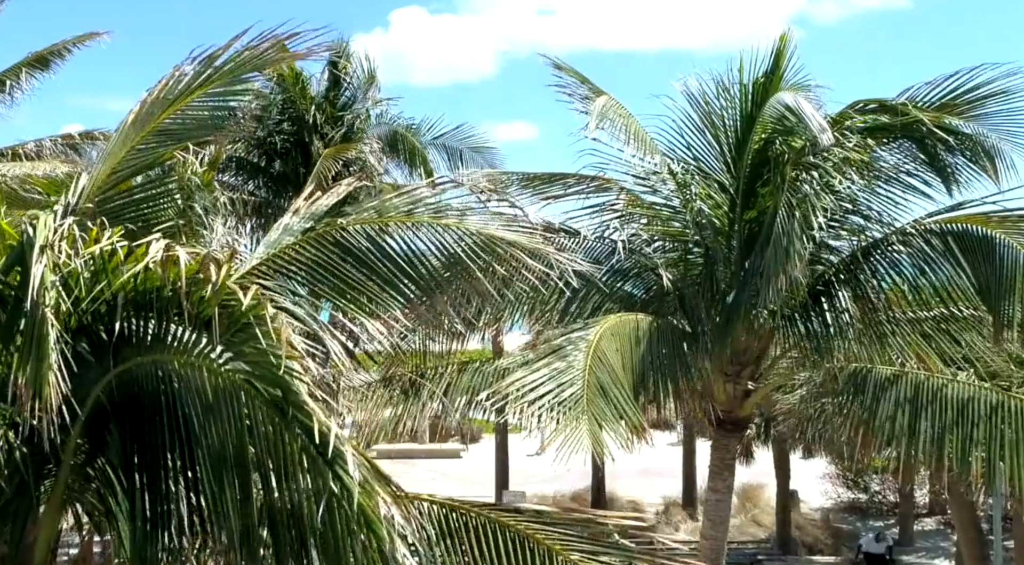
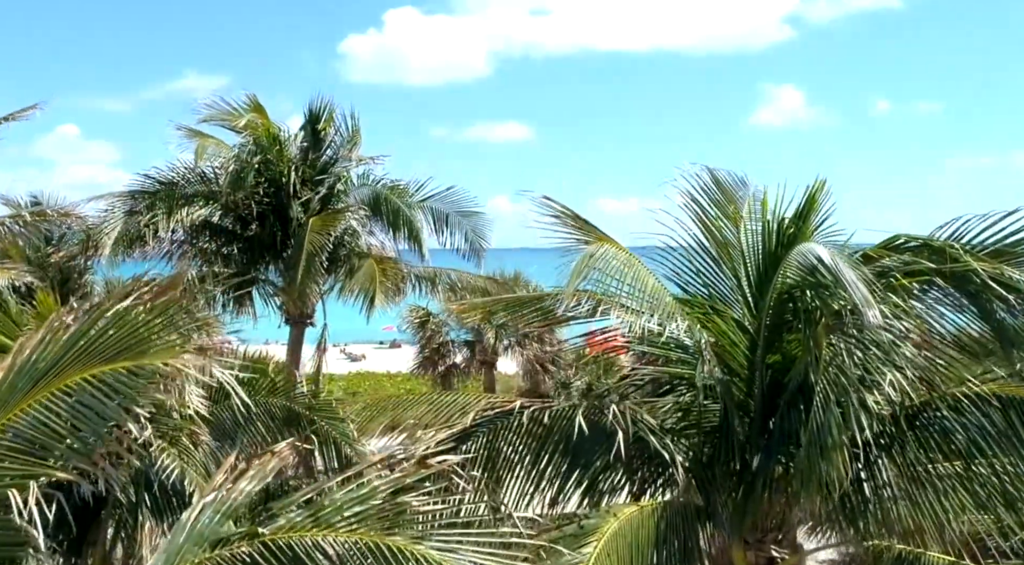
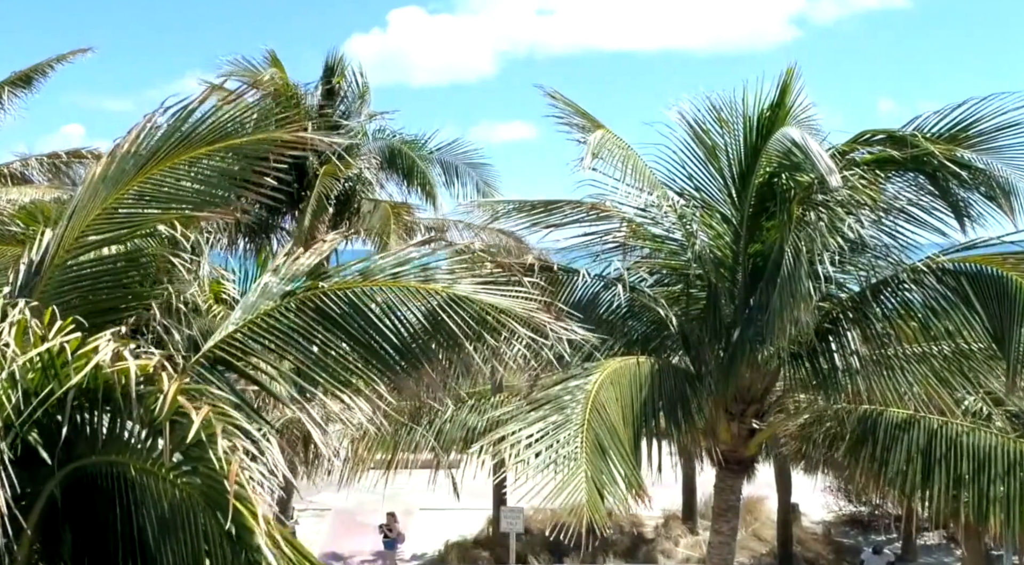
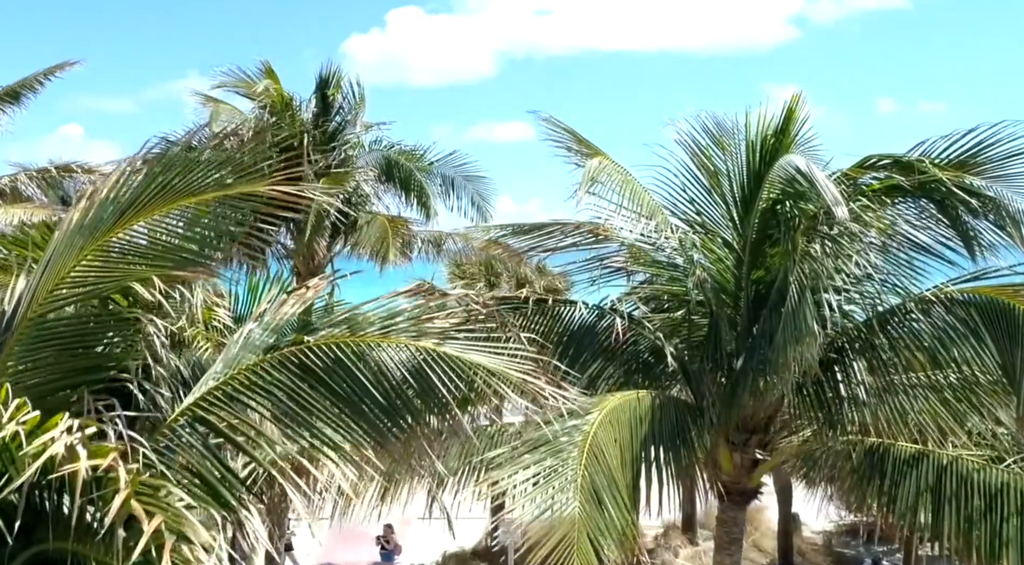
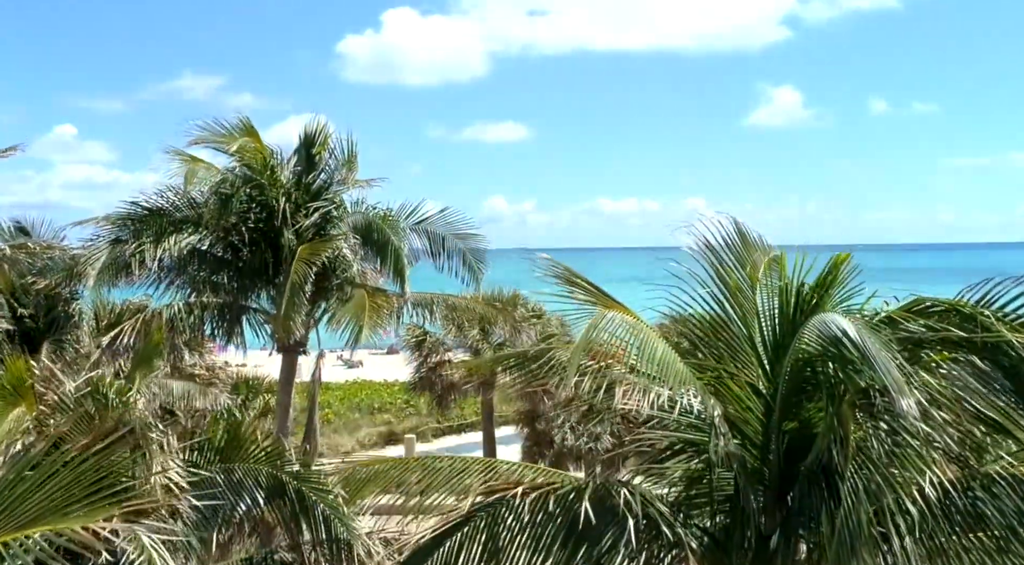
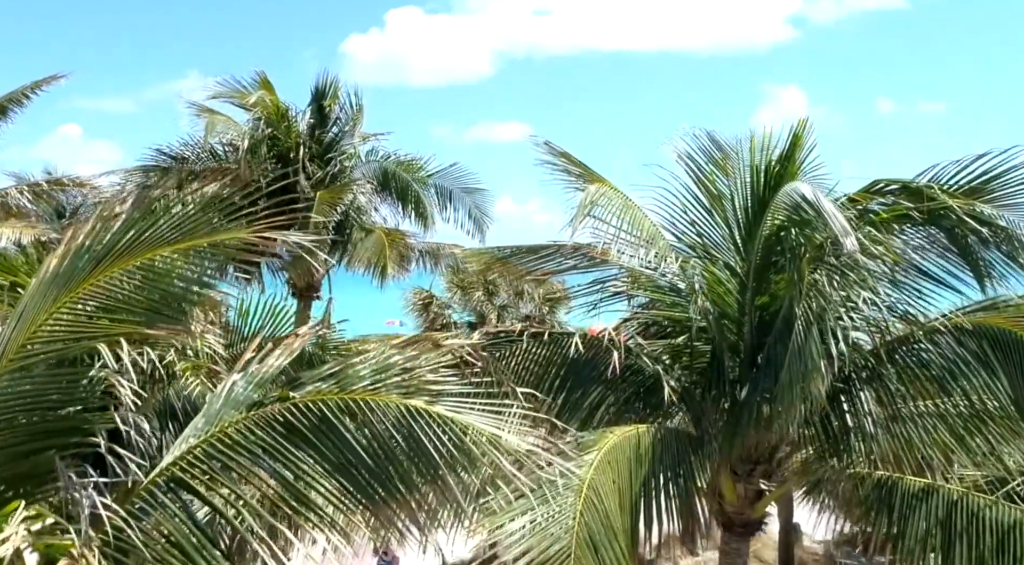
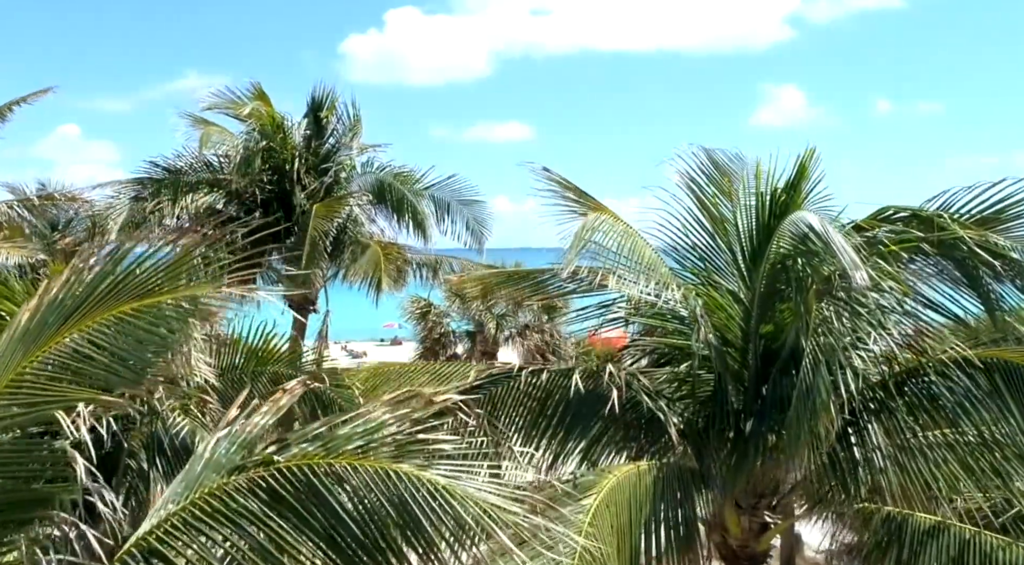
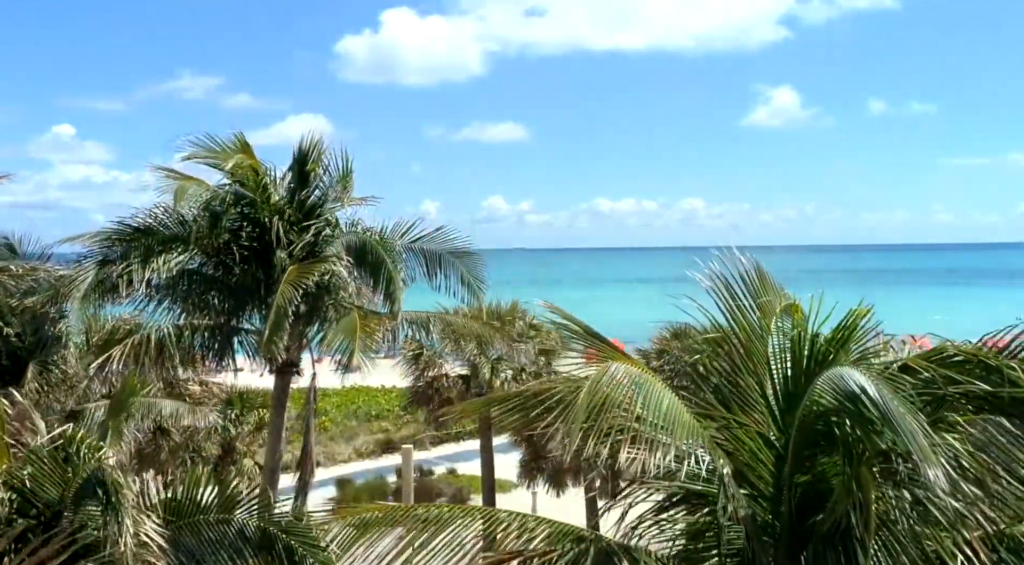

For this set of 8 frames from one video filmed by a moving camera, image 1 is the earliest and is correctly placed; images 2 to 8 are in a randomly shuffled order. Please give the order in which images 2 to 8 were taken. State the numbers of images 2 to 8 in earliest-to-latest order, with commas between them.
3, 4, 6, 7, 2, 5, 8
